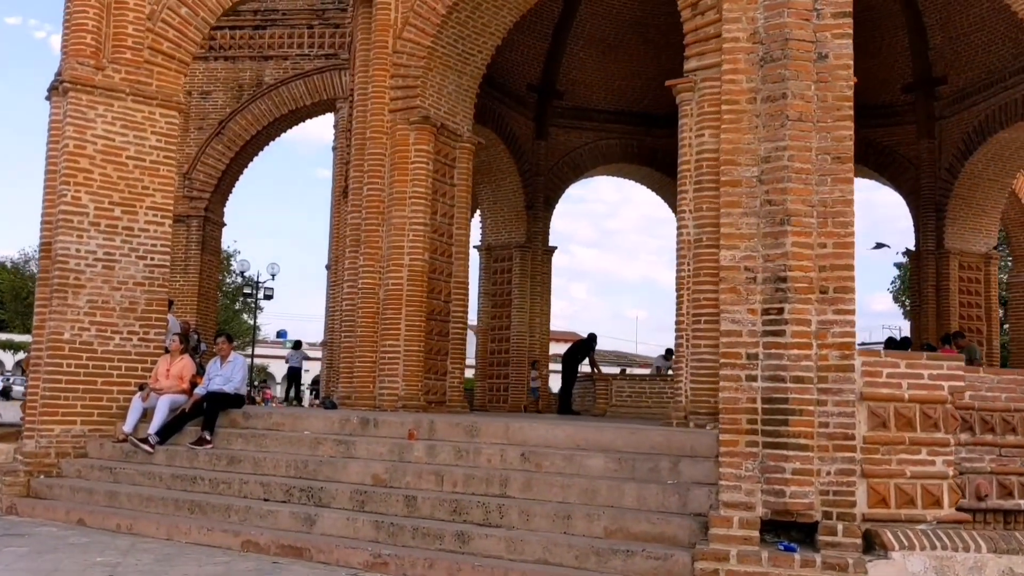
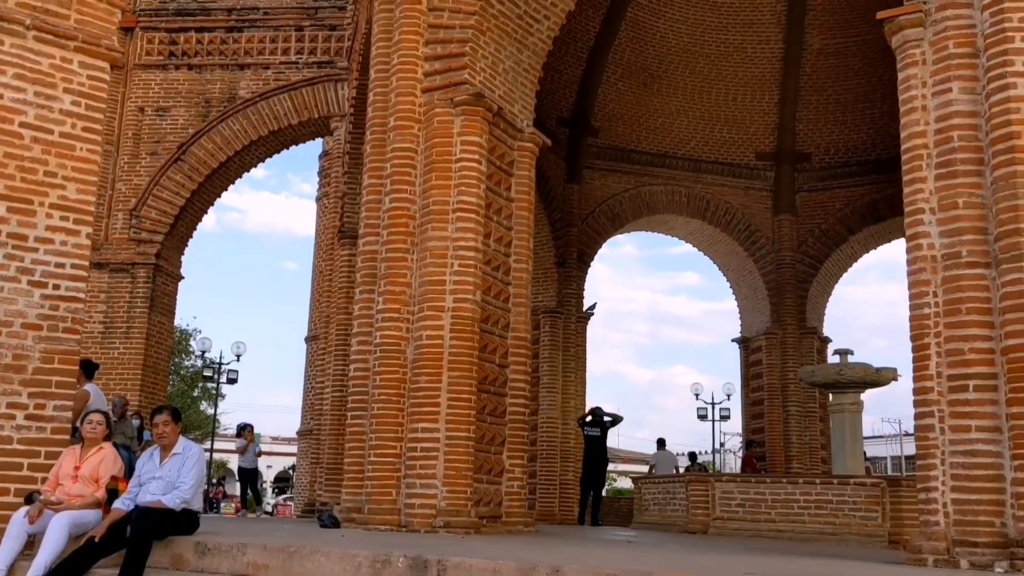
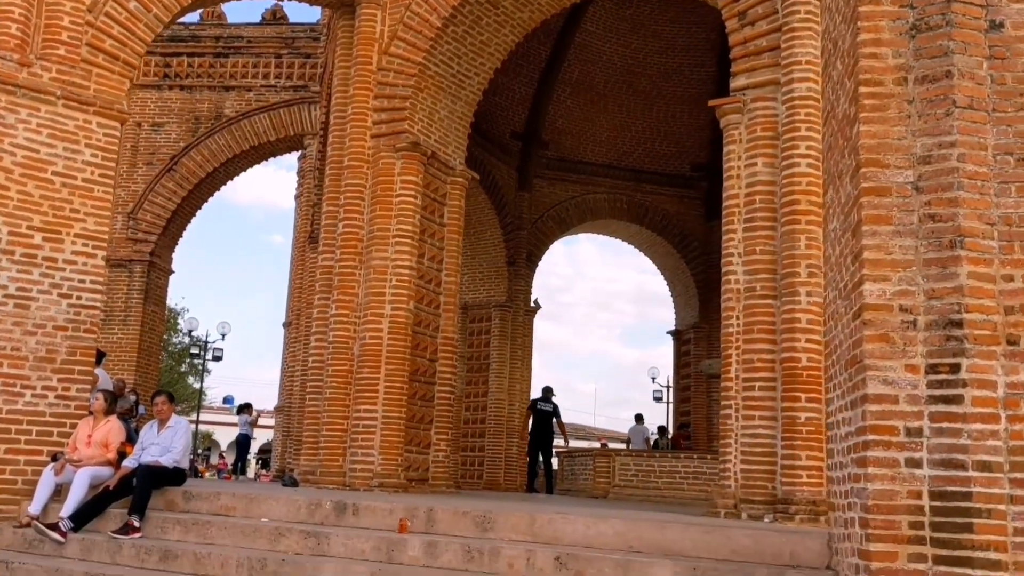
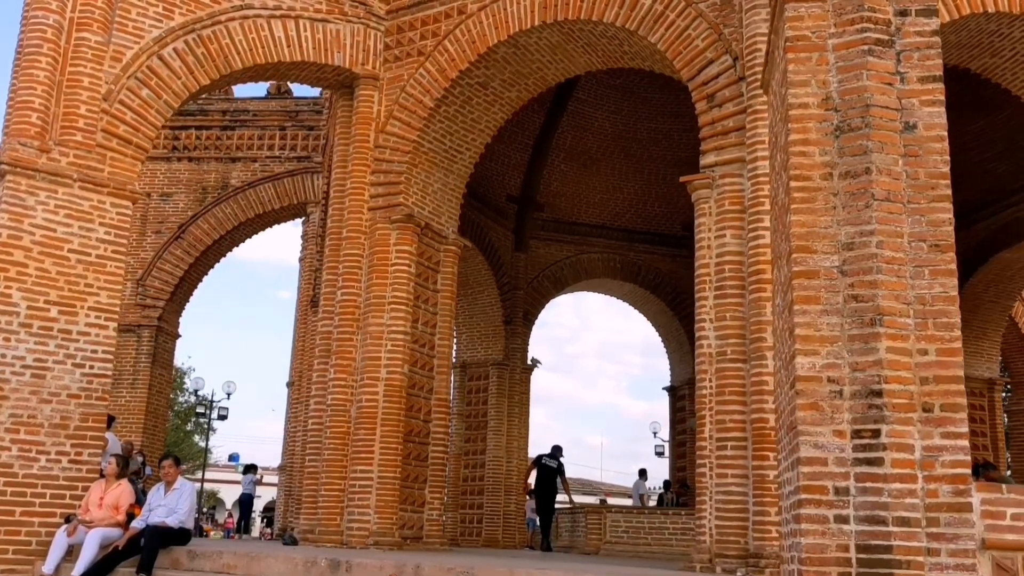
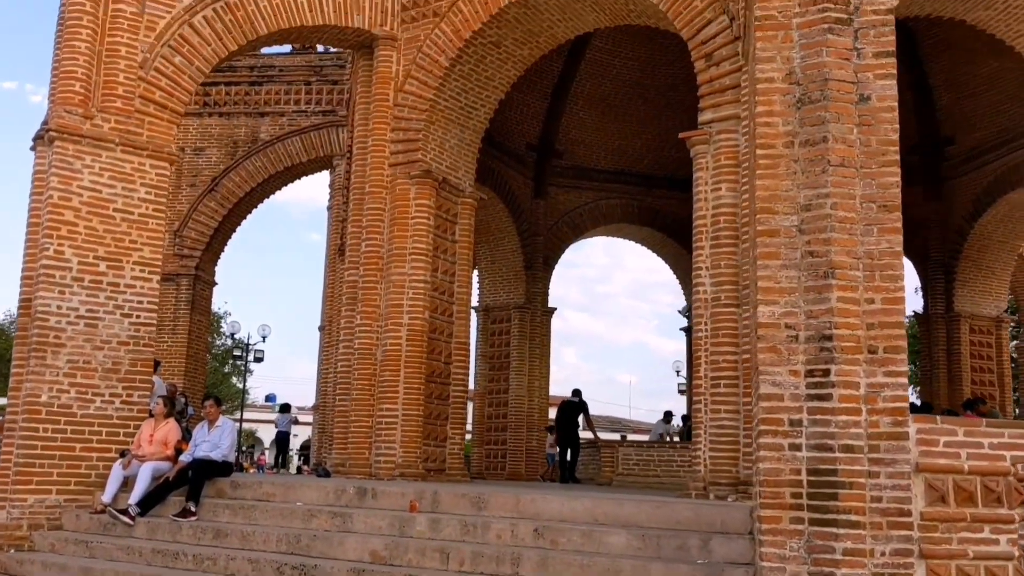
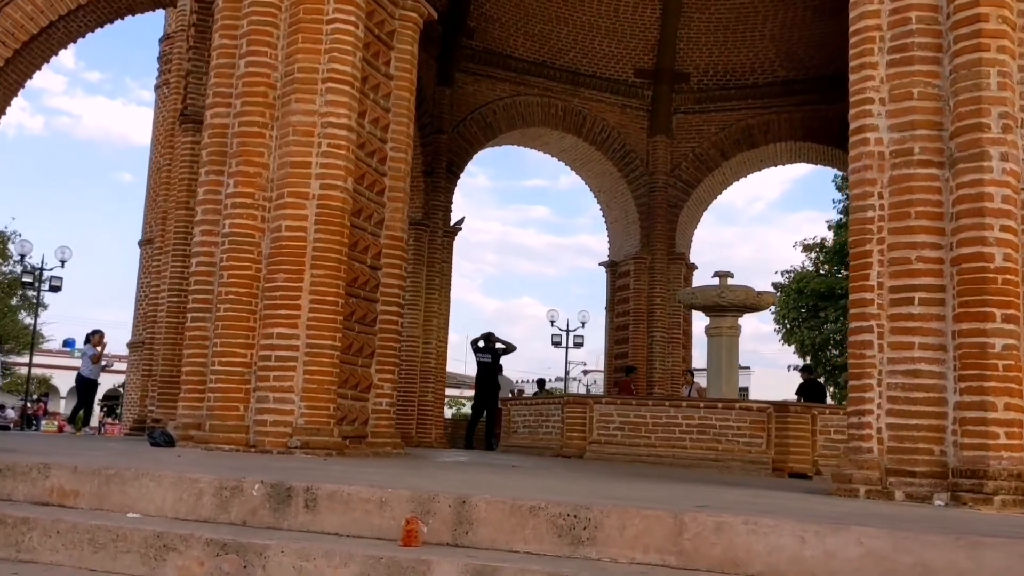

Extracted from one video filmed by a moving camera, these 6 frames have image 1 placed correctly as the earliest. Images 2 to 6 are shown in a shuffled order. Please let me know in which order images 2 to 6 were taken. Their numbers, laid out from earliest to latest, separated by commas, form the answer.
5, 4, 3, 2, 6
